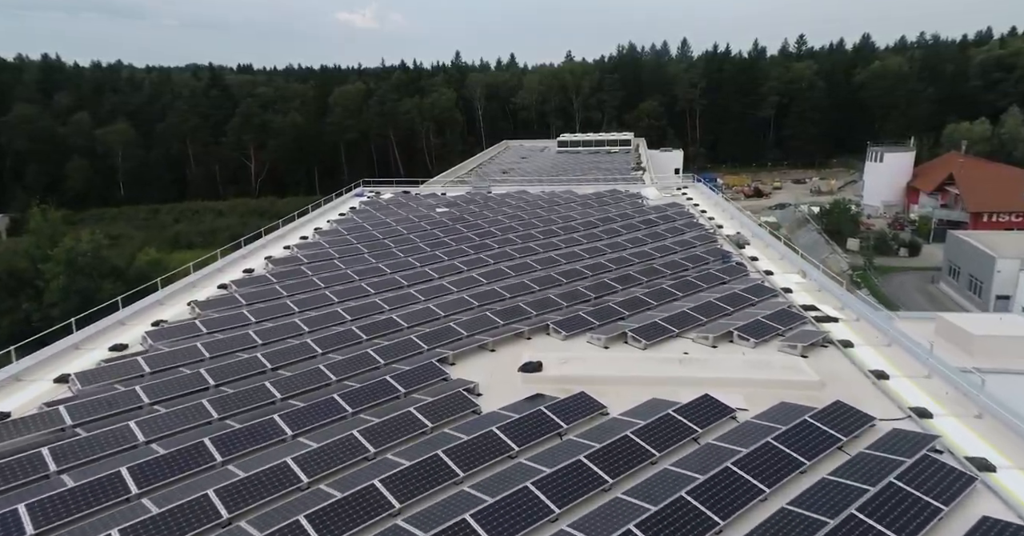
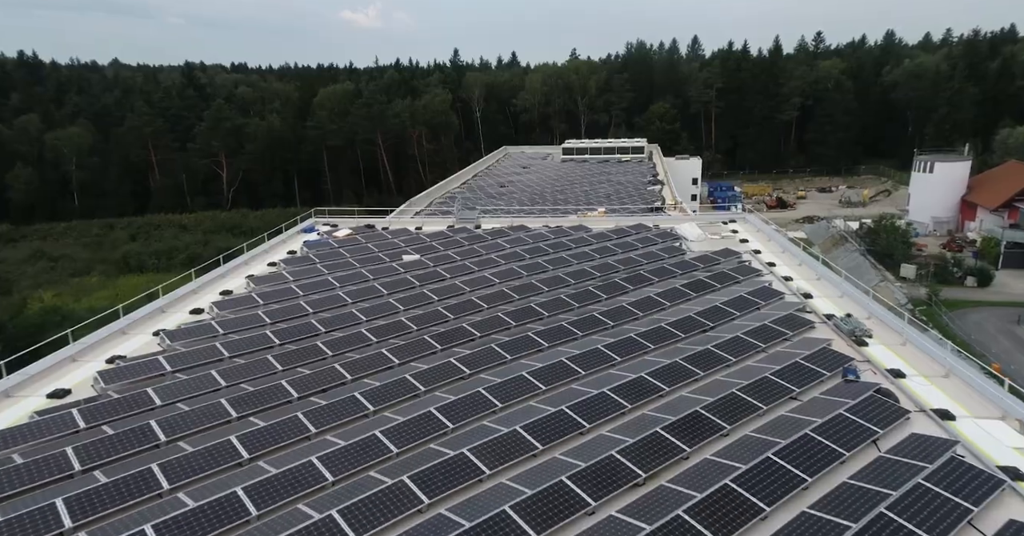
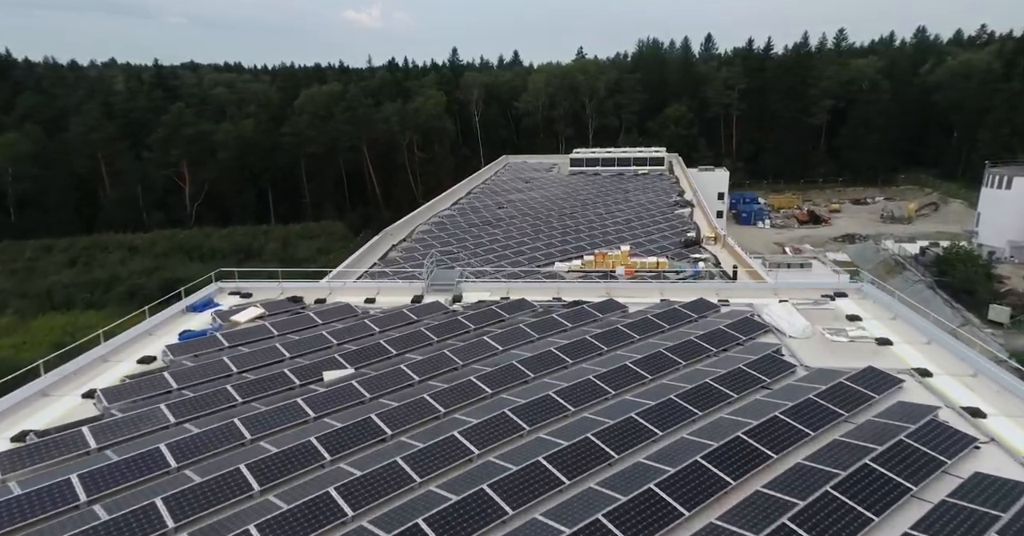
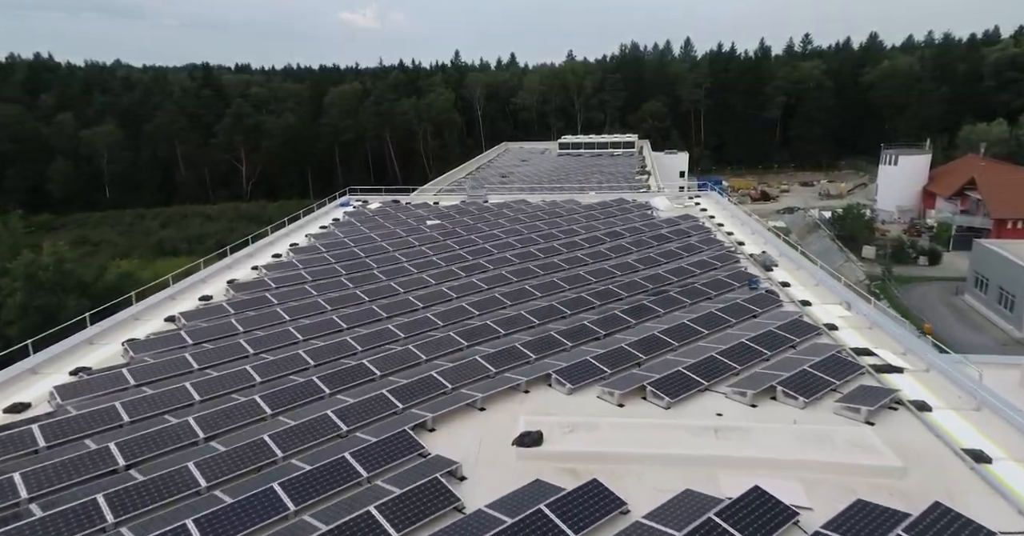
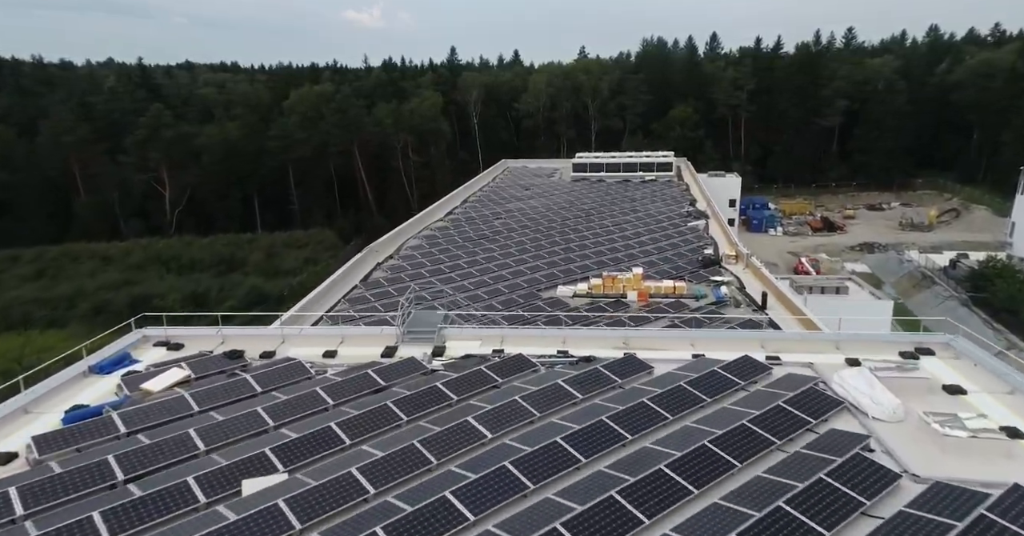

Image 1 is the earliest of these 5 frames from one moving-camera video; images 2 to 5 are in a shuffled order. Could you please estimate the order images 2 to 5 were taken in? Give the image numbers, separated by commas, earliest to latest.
4, 2, 3, 5
